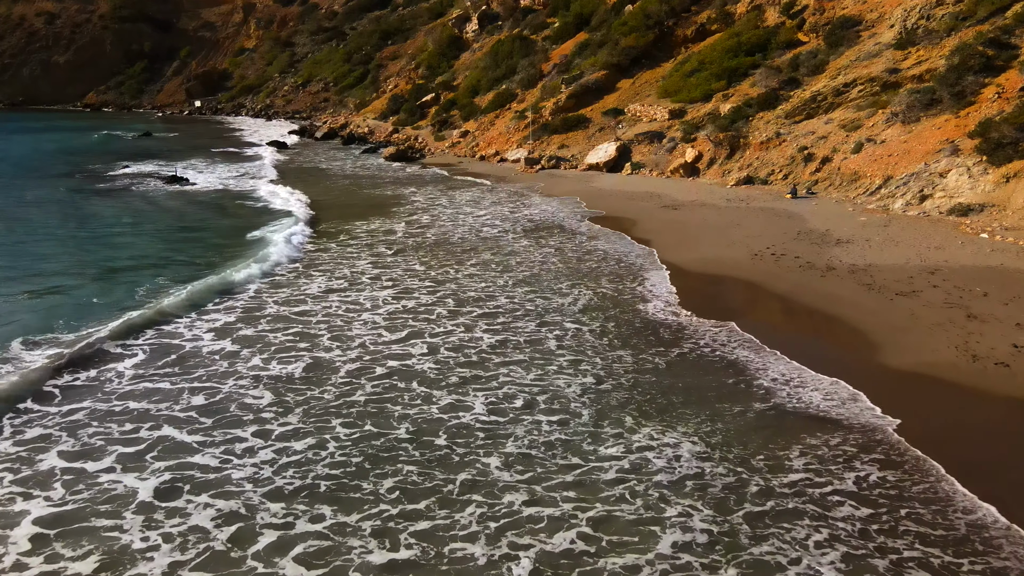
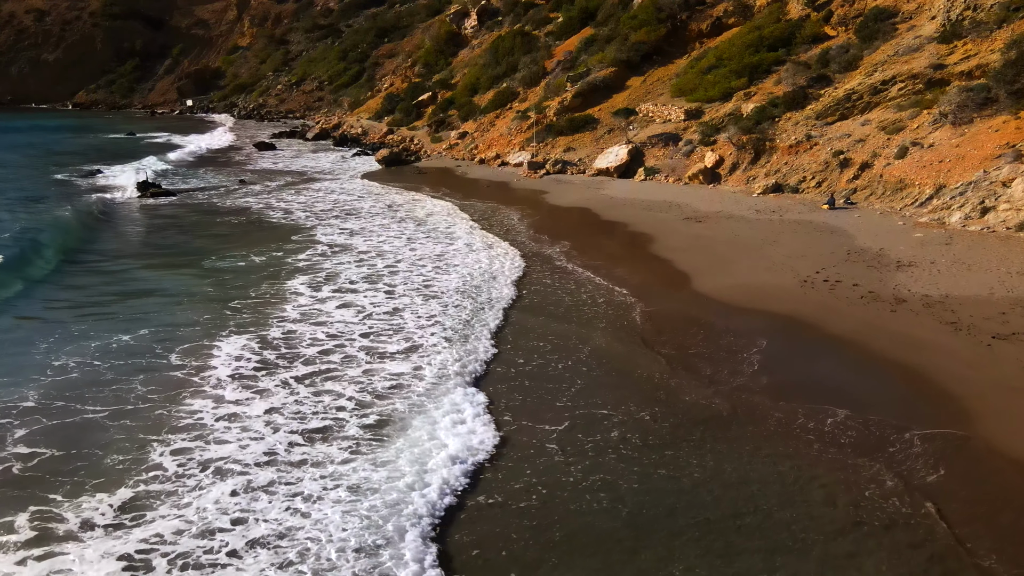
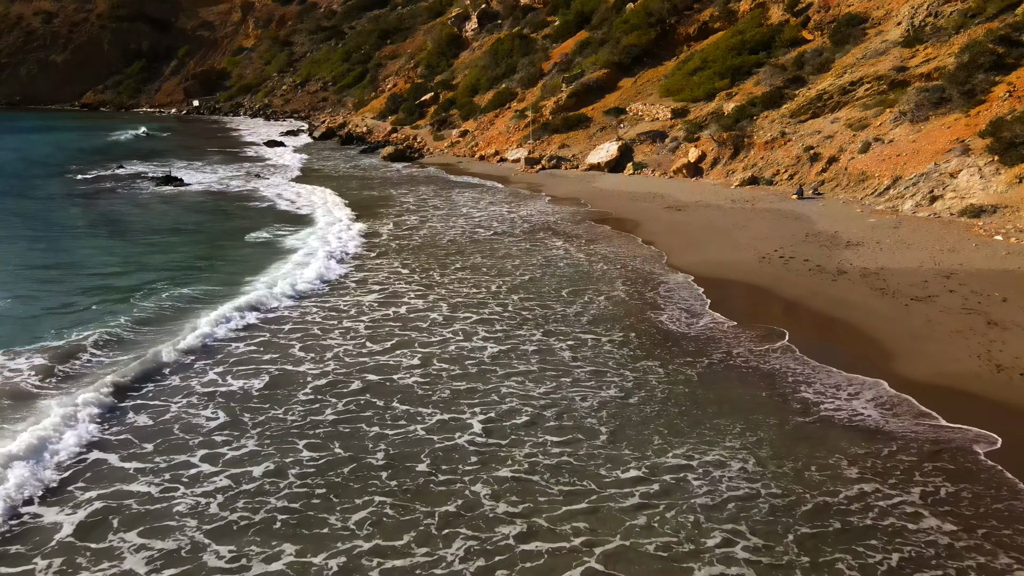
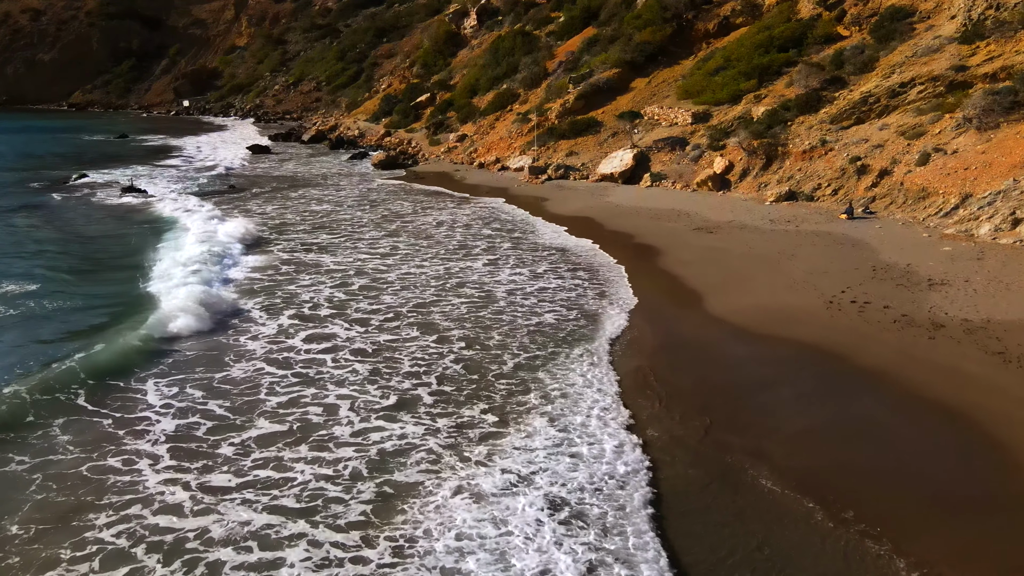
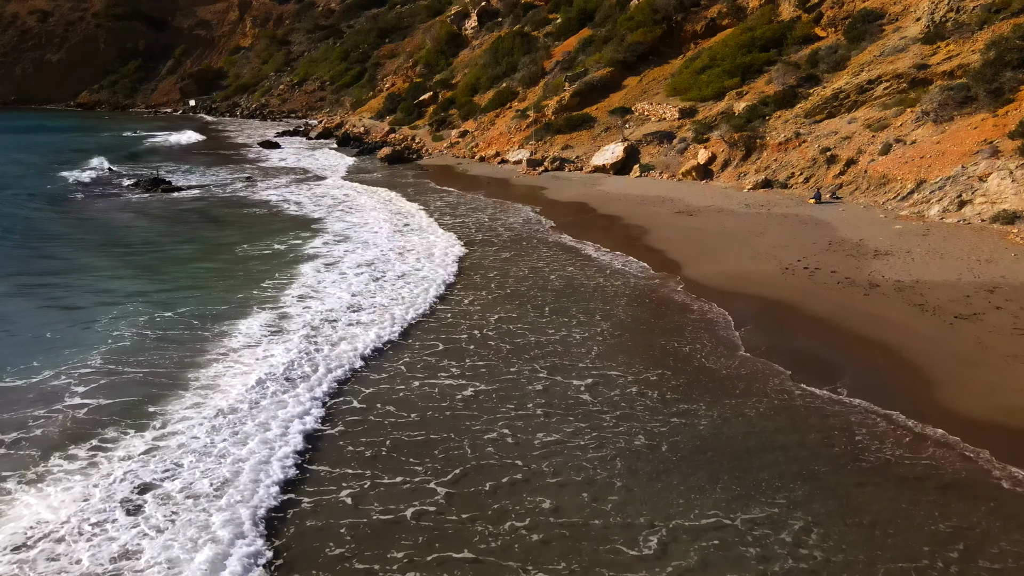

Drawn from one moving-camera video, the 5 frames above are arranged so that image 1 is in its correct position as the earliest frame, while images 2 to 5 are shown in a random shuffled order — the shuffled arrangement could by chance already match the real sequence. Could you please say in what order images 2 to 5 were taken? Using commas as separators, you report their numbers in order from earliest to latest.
3, 5, 2, 4
